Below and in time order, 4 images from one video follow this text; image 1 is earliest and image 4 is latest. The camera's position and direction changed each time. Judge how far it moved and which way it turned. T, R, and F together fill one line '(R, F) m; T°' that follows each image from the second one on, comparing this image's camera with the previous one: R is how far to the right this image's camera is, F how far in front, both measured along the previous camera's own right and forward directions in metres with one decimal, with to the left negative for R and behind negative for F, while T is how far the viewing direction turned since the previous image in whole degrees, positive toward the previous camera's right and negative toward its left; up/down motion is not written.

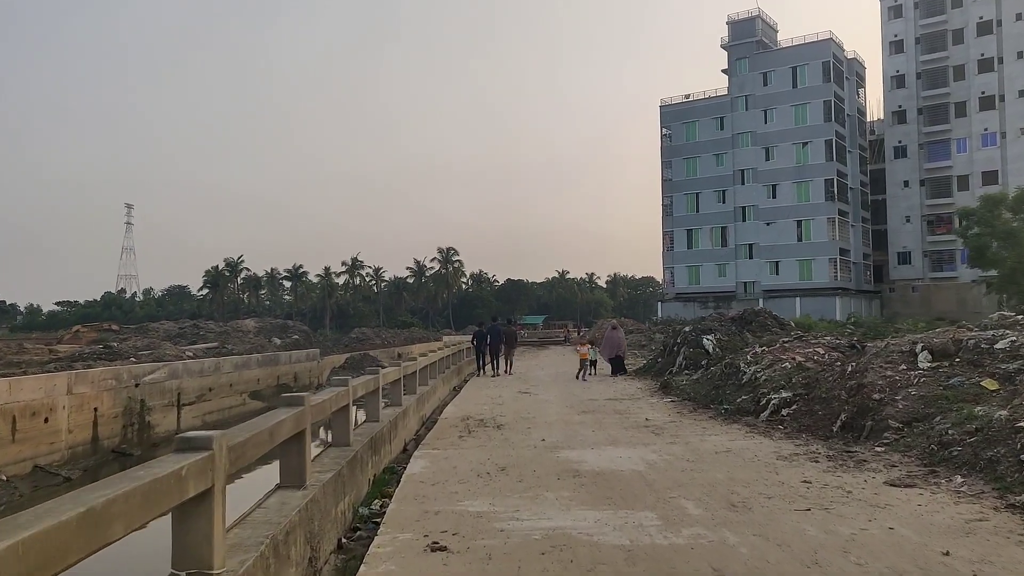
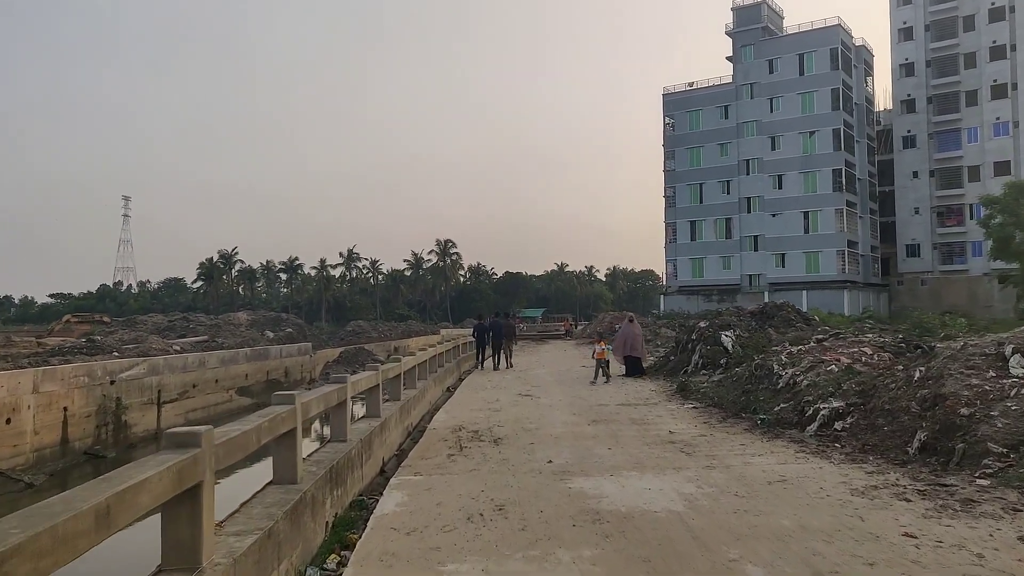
(0.0, +1.5) m; 0°
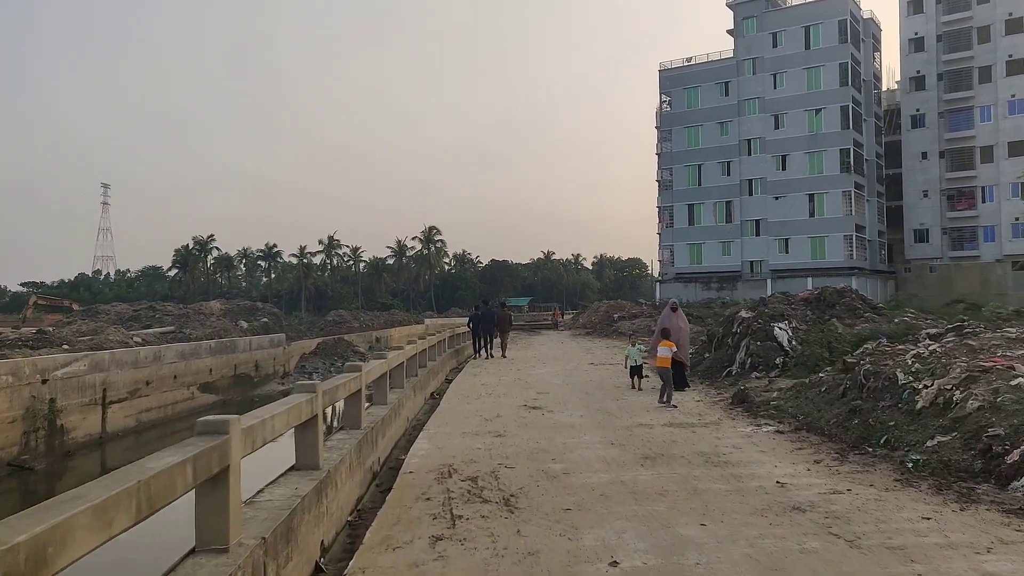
(-0.2, +3.1) m; +1°
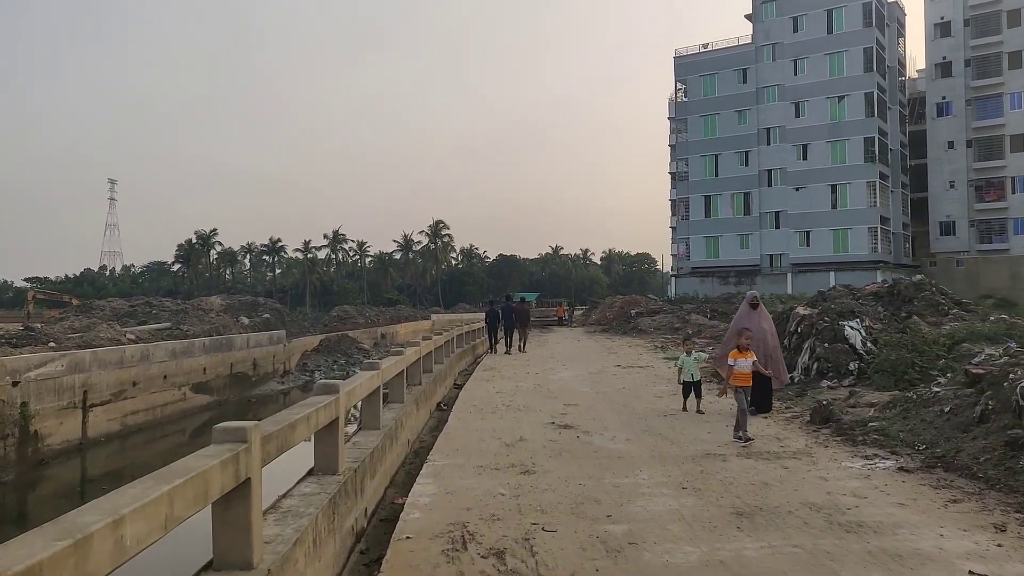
(-0.2, +1.9) m; 0°
